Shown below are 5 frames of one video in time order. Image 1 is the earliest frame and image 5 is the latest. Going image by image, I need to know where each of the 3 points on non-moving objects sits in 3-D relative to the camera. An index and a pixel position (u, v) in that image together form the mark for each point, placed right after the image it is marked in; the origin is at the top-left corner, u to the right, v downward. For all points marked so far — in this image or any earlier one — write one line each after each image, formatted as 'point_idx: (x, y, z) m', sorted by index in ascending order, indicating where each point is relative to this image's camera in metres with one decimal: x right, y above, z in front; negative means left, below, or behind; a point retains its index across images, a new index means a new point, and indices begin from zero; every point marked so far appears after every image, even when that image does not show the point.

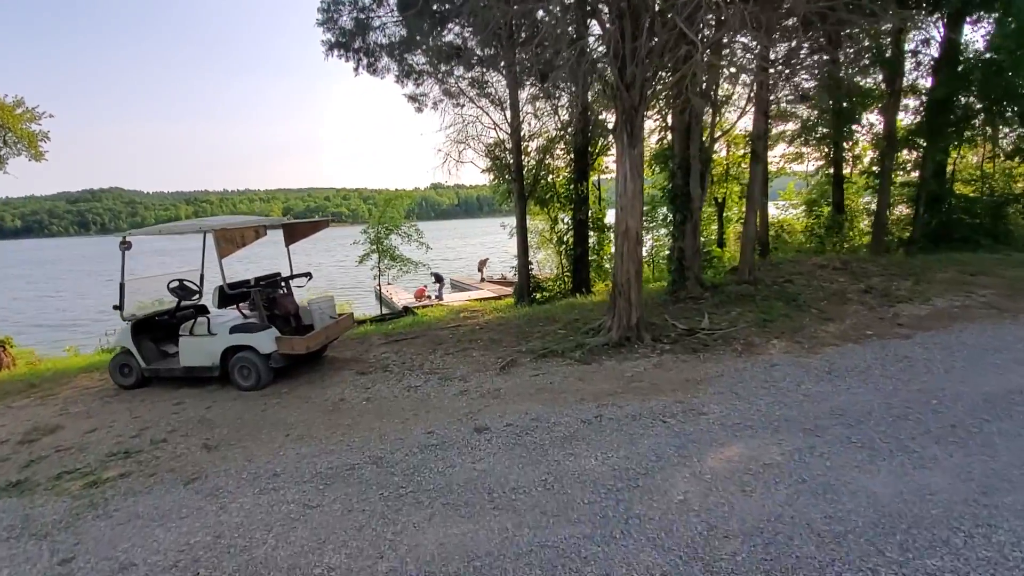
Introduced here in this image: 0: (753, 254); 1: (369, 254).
0: (+5.4, +0.8, +10.9) m
1: (-4.9, +1.1, +16.4) m
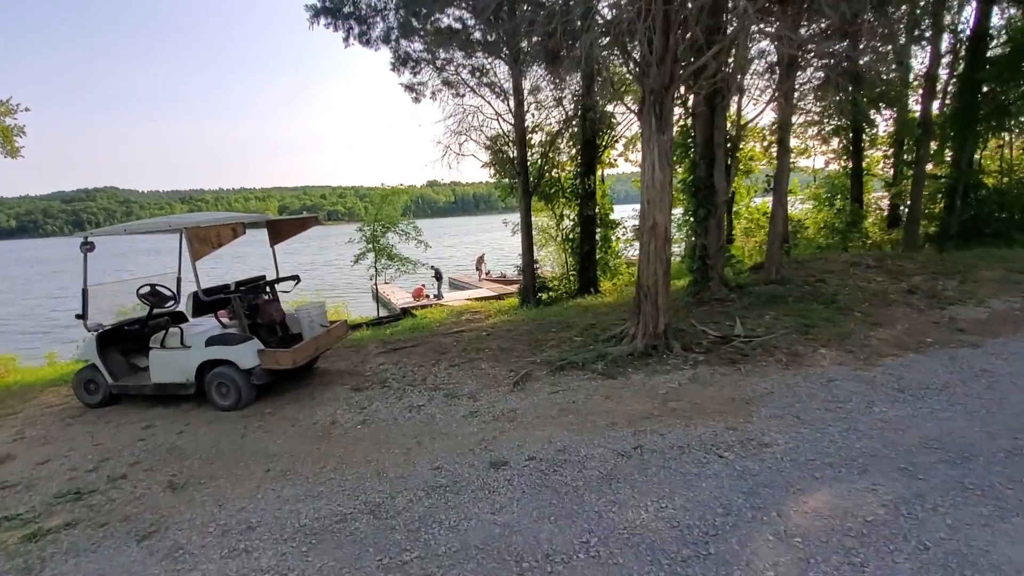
0: (+5.6, +0.8, +10.1) m
1: (-4.7, +1.1, +15.6) m
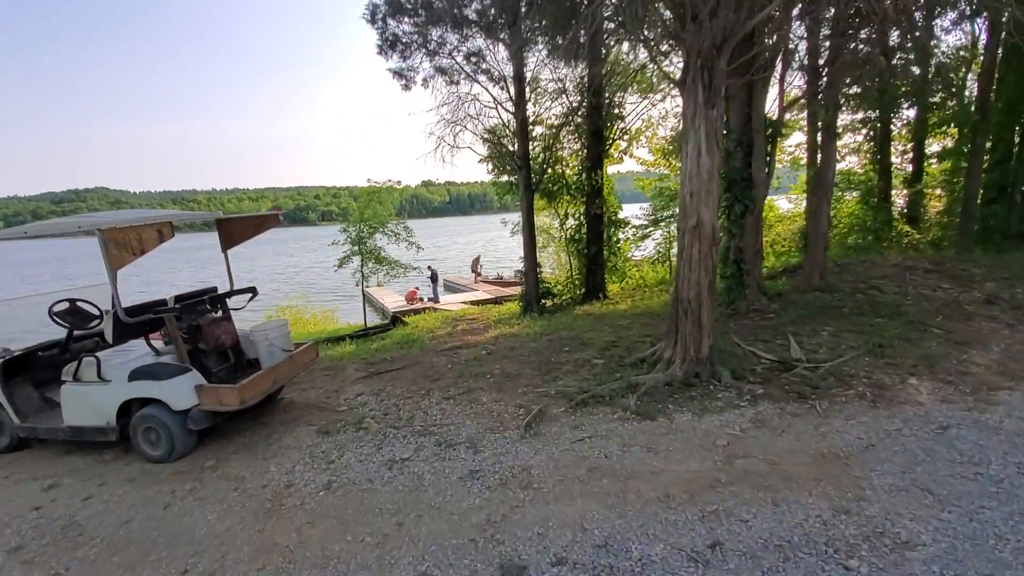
0: (+5.6, +0.6, +8.8) m
1: (-4.7, +0.9, +14.2) m
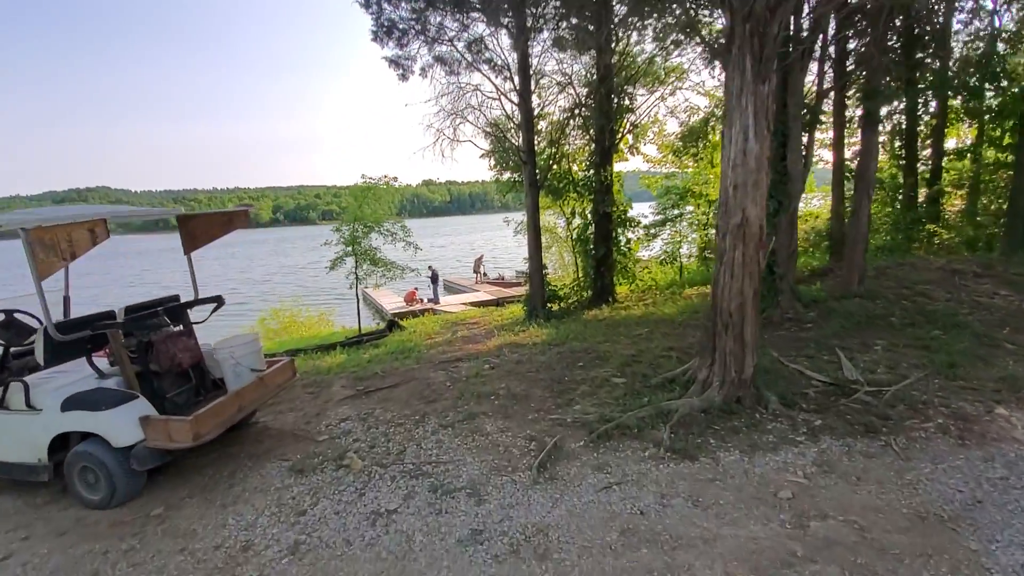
0: (+5.7, +0.5, +8.0) m
1: (-4.6, +0.8, +13.3) m
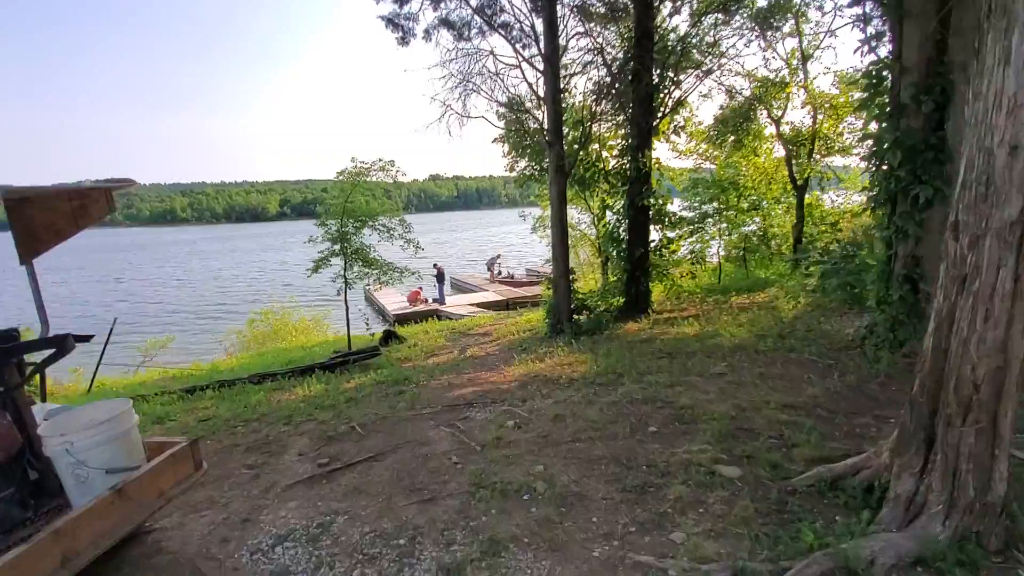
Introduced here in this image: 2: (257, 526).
0: (+6.1, +0.3, +5.8) m
1: (-4.2, +0.7, +11.3) m
2: (-1.8, -1.7, +3.4) m
